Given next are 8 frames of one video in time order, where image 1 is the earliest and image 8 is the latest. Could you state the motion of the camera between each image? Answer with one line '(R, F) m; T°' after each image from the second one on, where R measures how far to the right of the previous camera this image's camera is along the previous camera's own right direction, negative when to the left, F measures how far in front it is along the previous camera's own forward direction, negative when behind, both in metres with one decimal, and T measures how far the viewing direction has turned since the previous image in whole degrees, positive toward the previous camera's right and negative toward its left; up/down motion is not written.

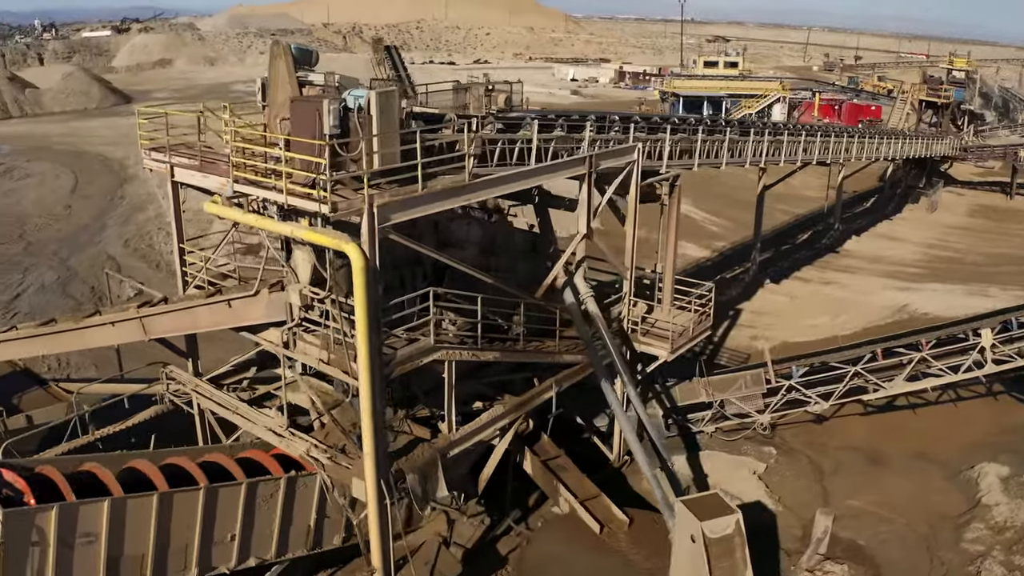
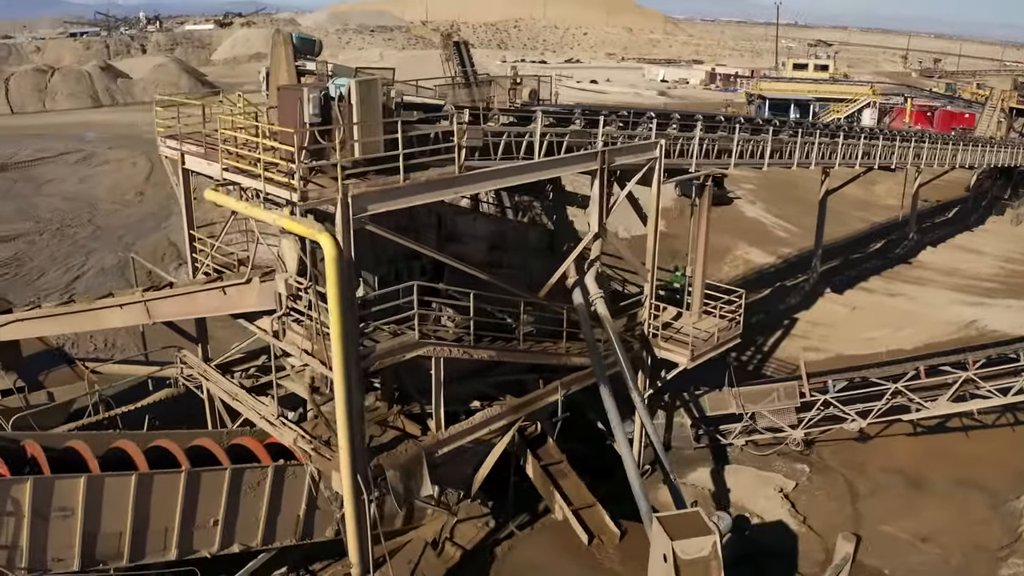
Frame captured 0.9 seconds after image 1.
(+1.2, +0.4) m; -6°
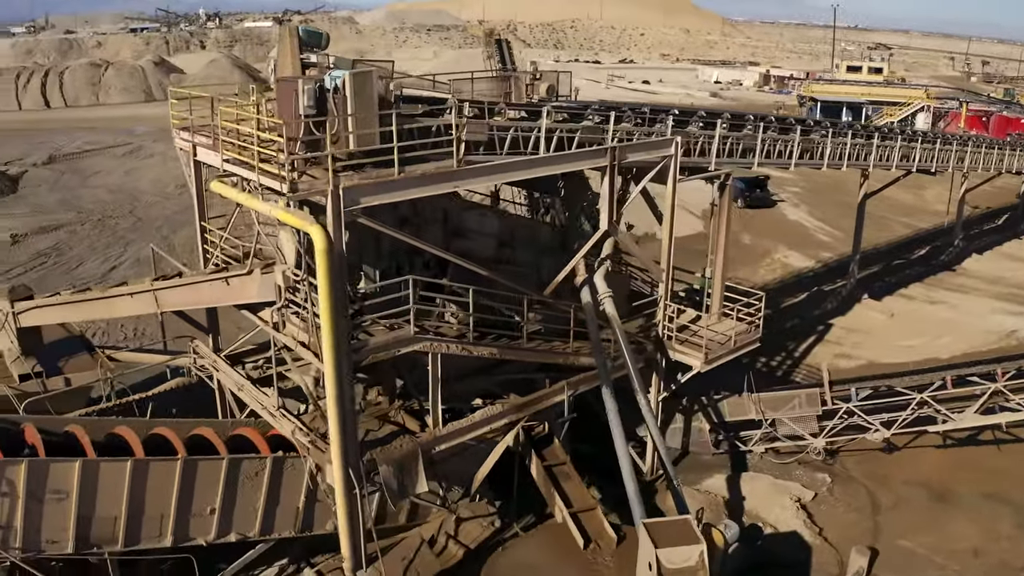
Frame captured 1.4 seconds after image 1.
(+0.6, +0.2) m; -3°
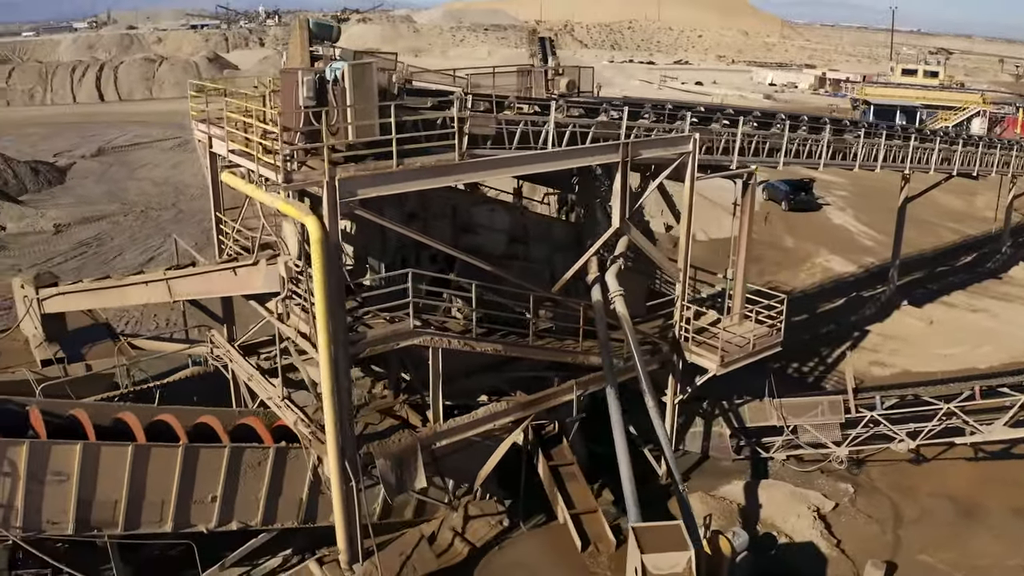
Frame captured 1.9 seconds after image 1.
(+0.6, +0.2) m; -3°
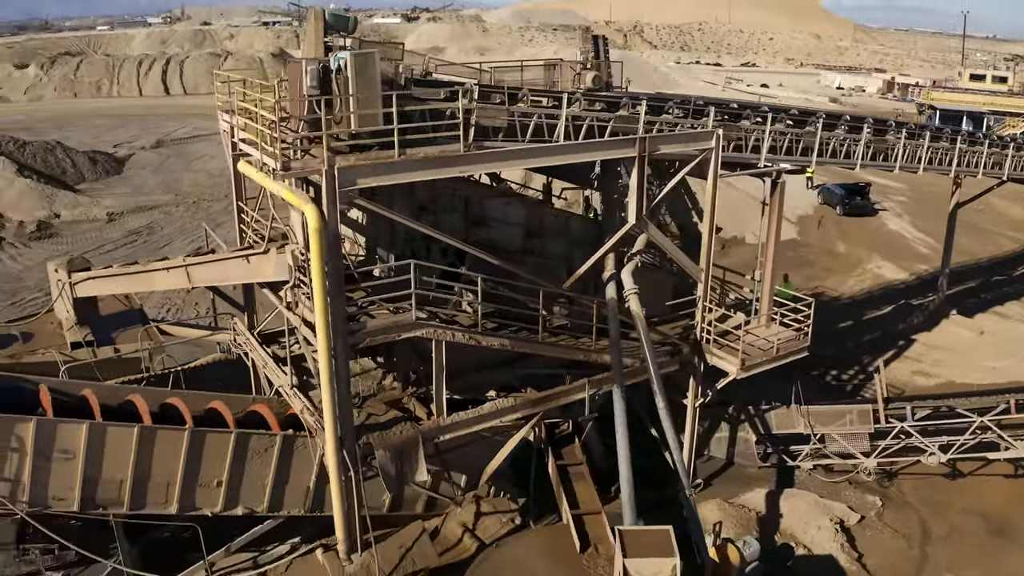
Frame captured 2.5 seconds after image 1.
(+0.6, +0.2) m; -4°
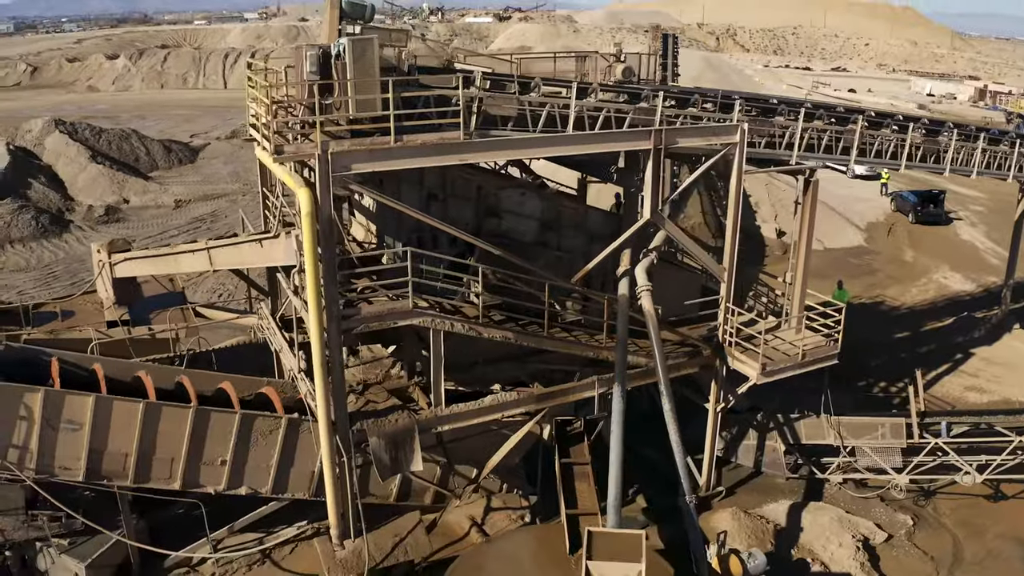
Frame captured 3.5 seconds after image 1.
(+0.9, +0.2) m; -5°
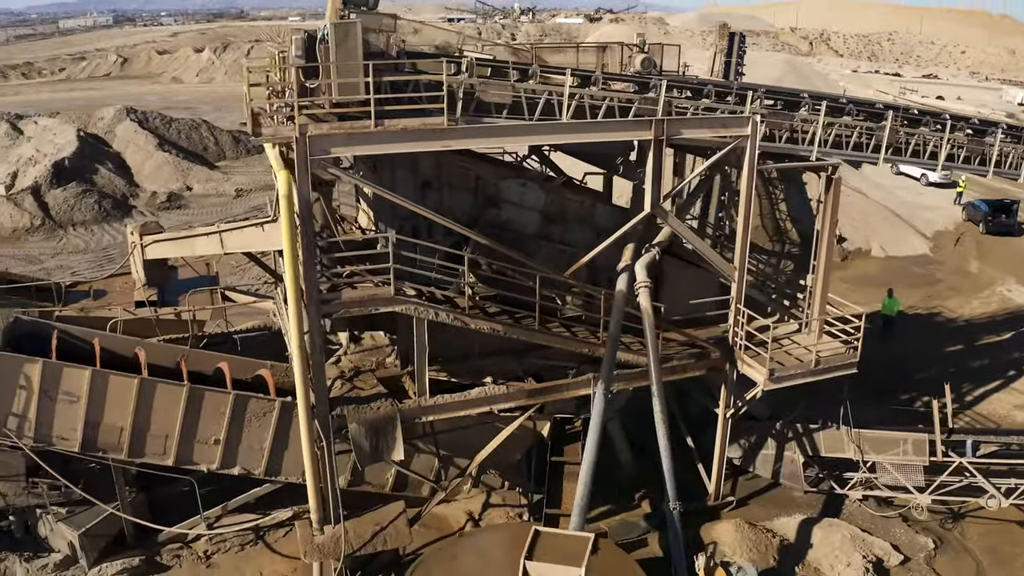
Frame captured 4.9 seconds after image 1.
(+1.1, +0.2) m; -5°
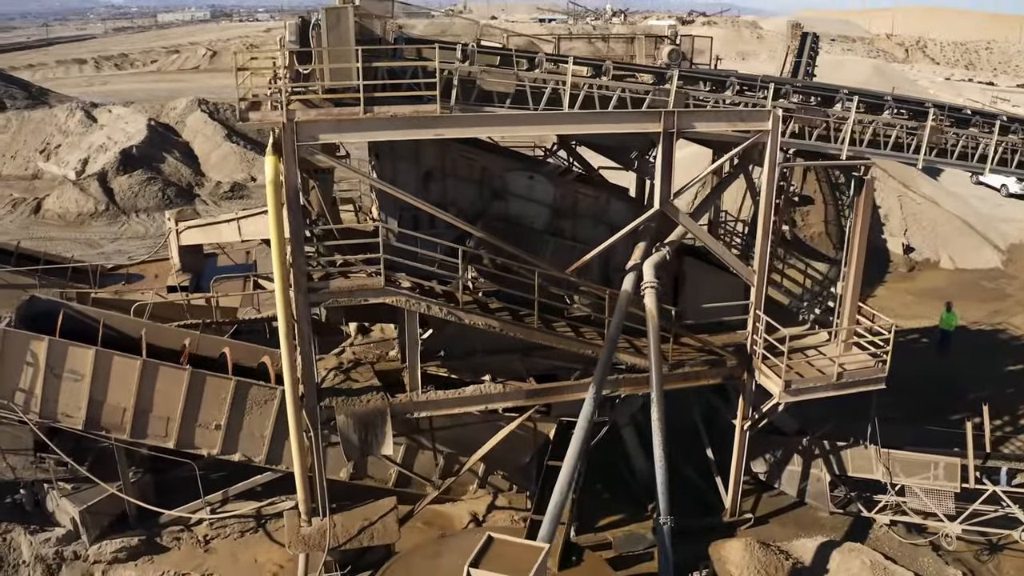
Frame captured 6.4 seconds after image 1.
(+0.9, +0.3) m; -5°
